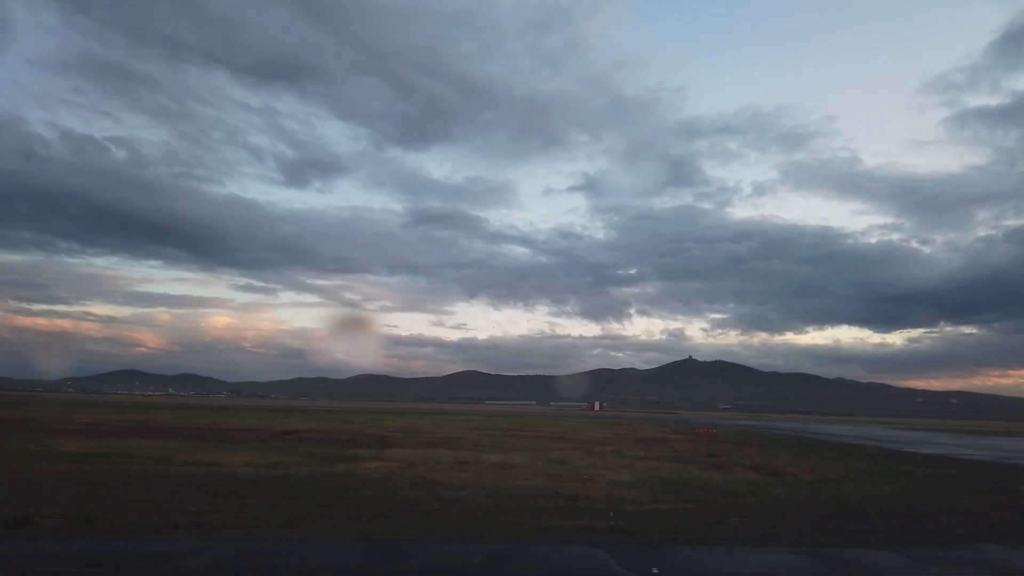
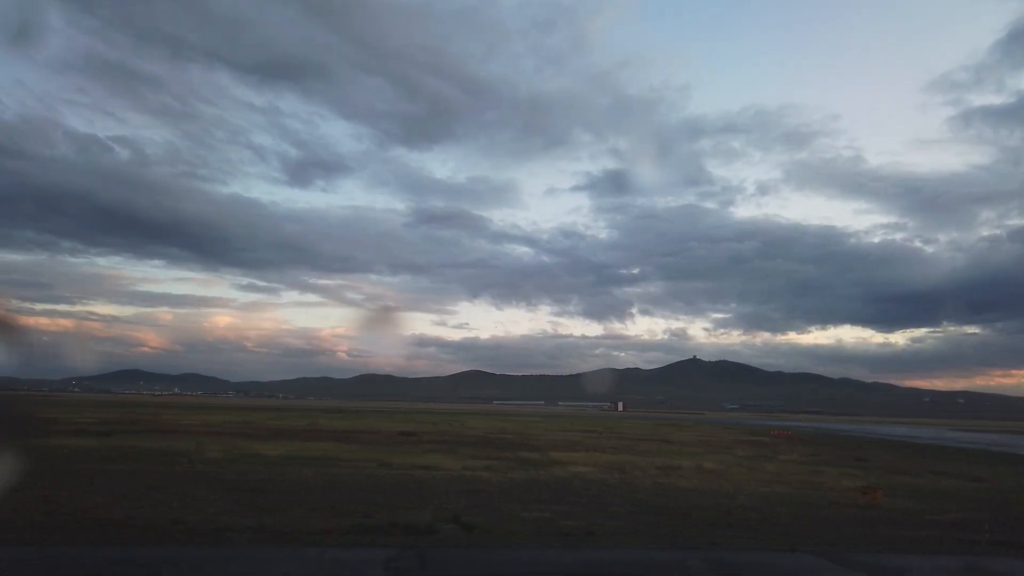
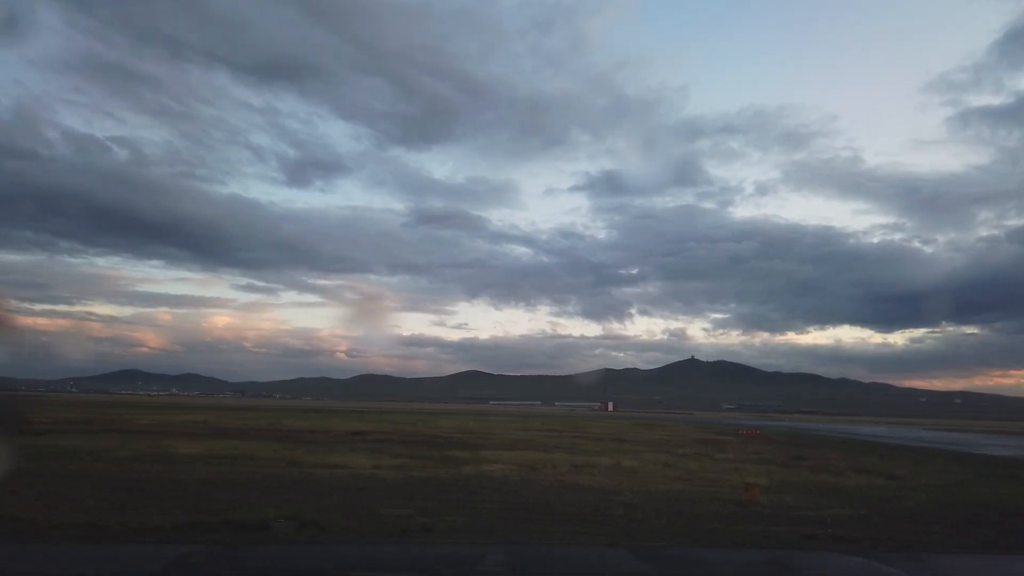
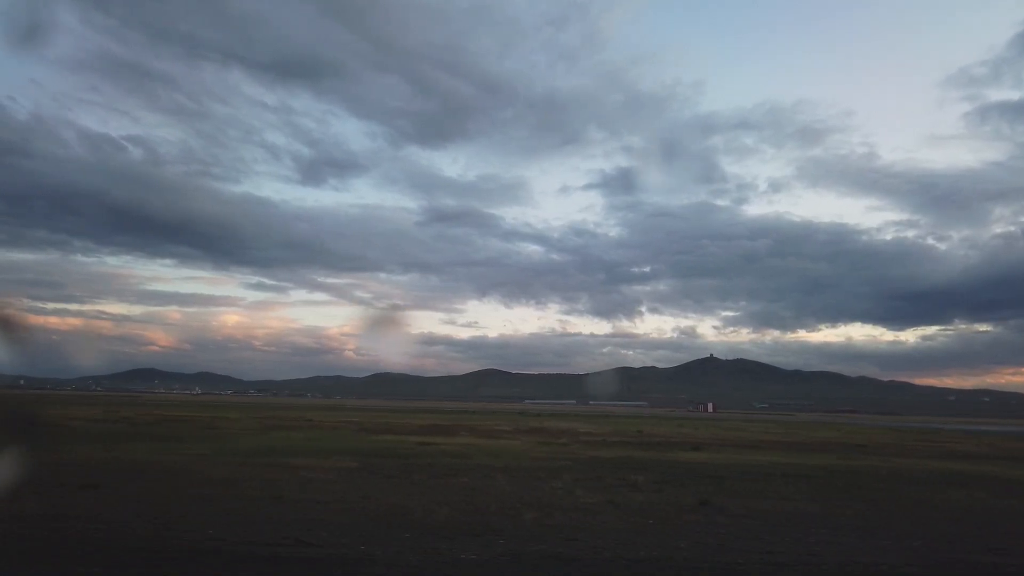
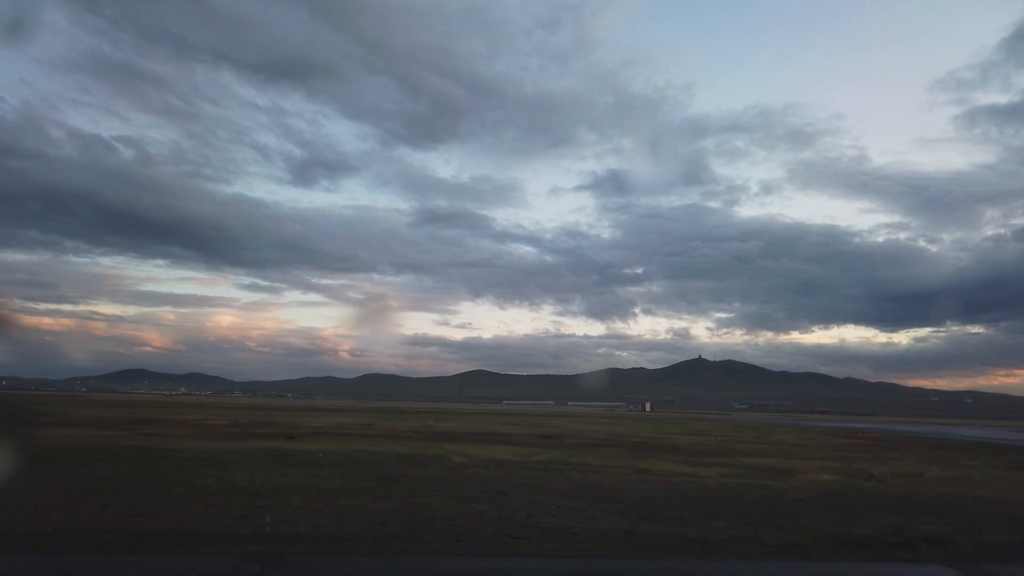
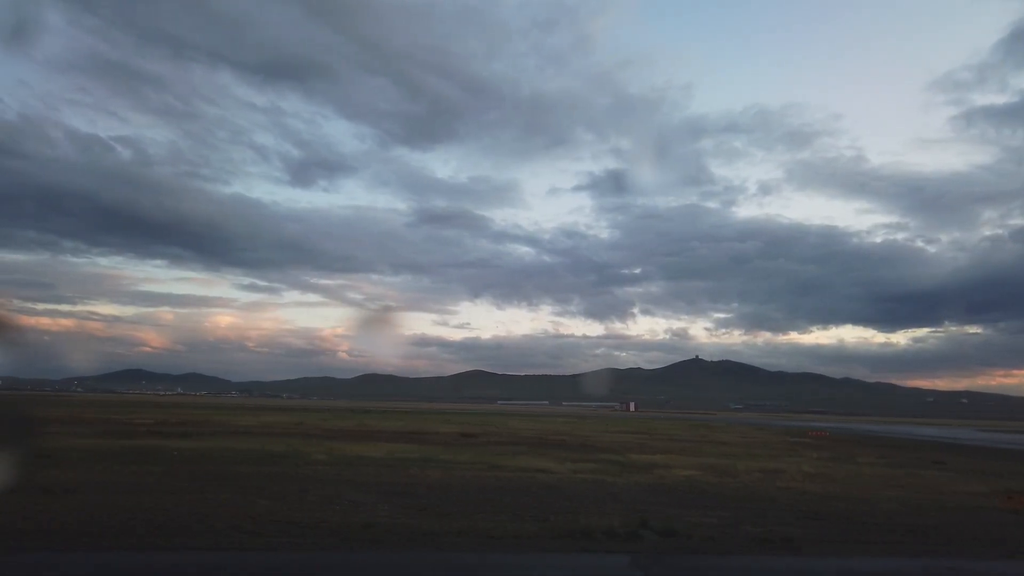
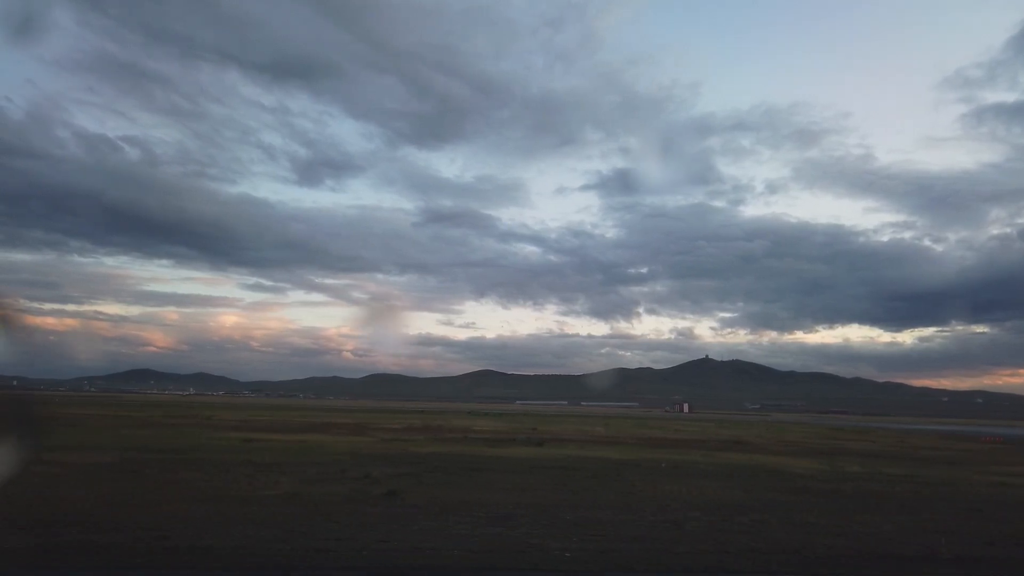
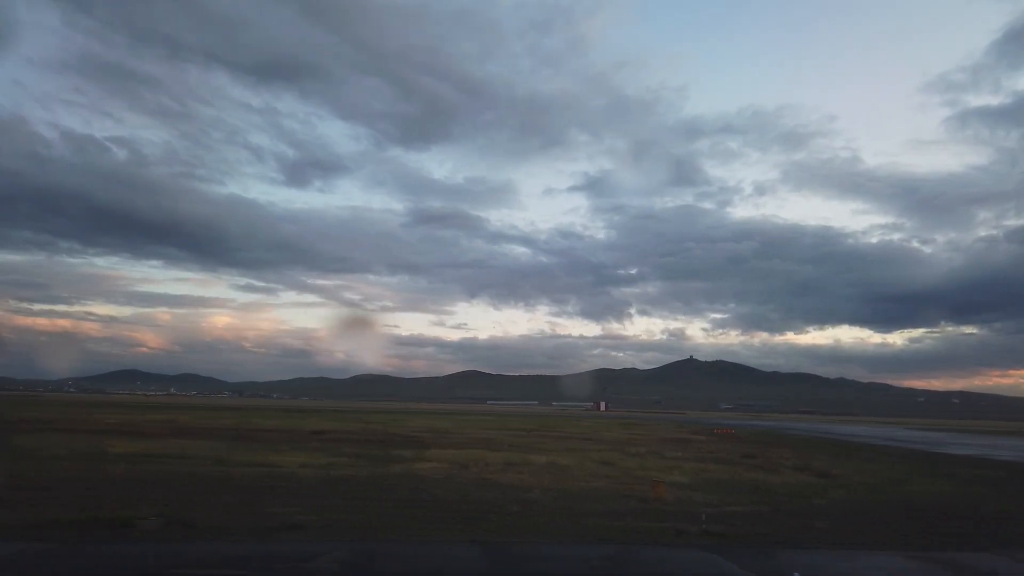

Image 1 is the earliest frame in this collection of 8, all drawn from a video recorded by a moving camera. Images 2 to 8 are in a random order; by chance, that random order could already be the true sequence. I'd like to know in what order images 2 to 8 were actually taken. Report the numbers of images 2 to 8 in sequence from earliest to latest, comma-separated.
8, 3, 2, 6, 5, 7, 4
